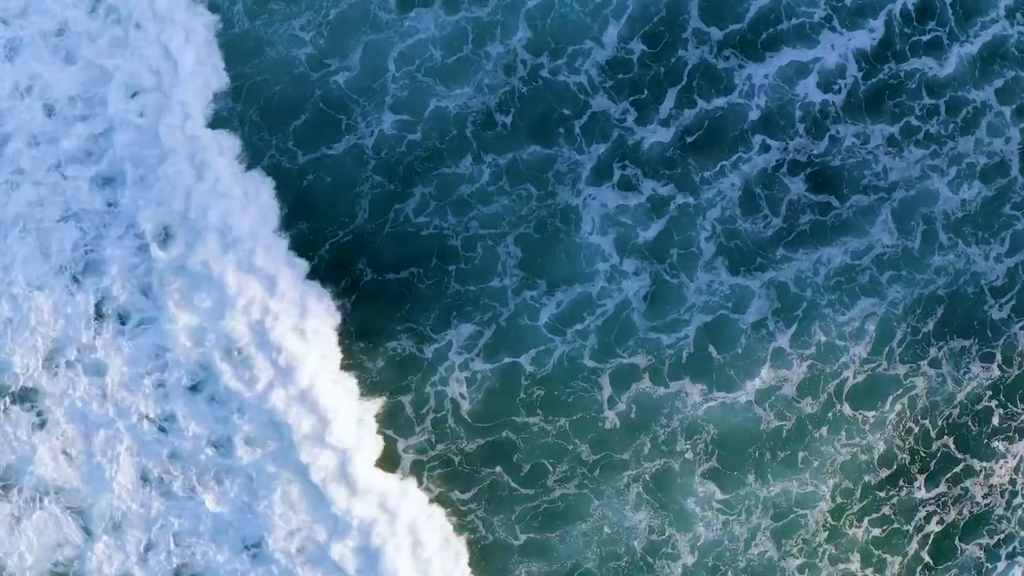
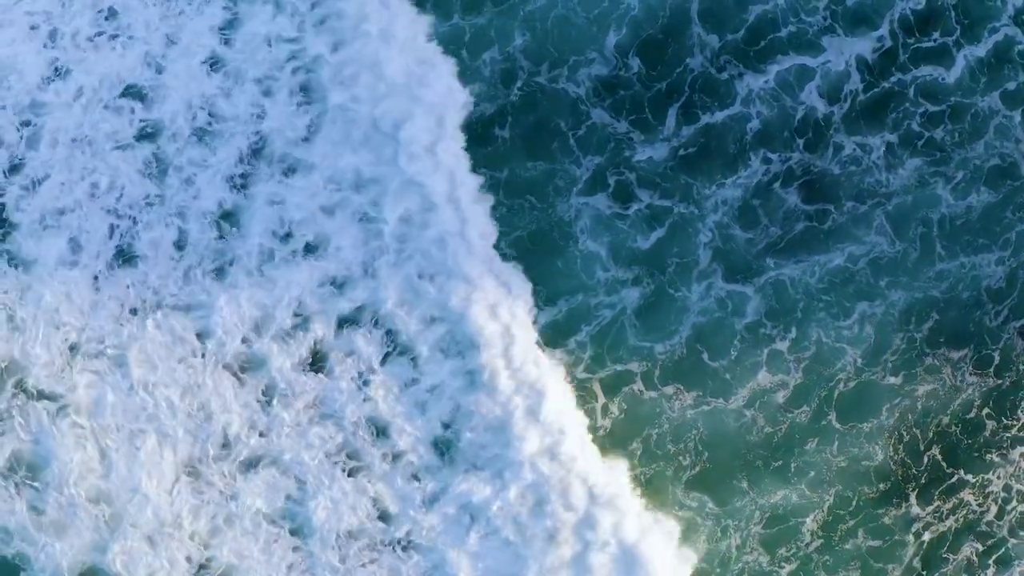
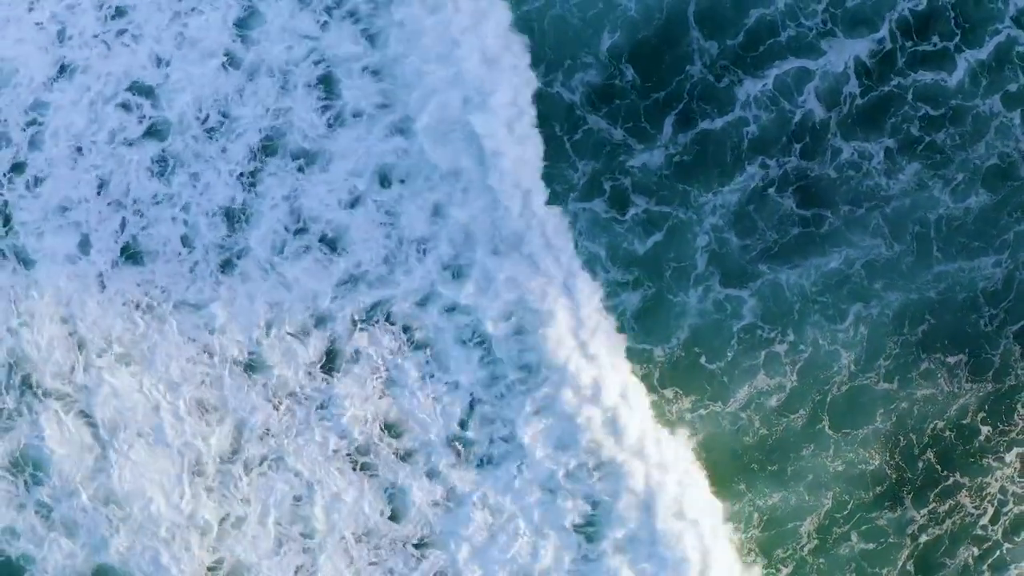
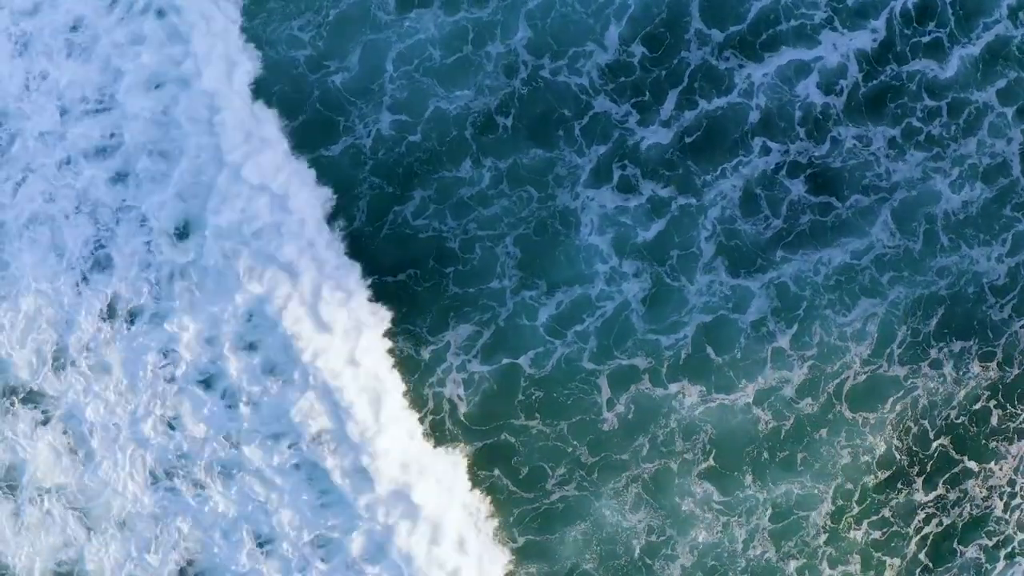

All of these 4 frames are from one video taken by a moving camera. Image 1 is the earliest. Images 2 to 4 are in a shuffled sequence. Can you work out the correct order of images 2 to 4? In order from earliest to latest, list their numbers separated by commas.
4, 2, 3
